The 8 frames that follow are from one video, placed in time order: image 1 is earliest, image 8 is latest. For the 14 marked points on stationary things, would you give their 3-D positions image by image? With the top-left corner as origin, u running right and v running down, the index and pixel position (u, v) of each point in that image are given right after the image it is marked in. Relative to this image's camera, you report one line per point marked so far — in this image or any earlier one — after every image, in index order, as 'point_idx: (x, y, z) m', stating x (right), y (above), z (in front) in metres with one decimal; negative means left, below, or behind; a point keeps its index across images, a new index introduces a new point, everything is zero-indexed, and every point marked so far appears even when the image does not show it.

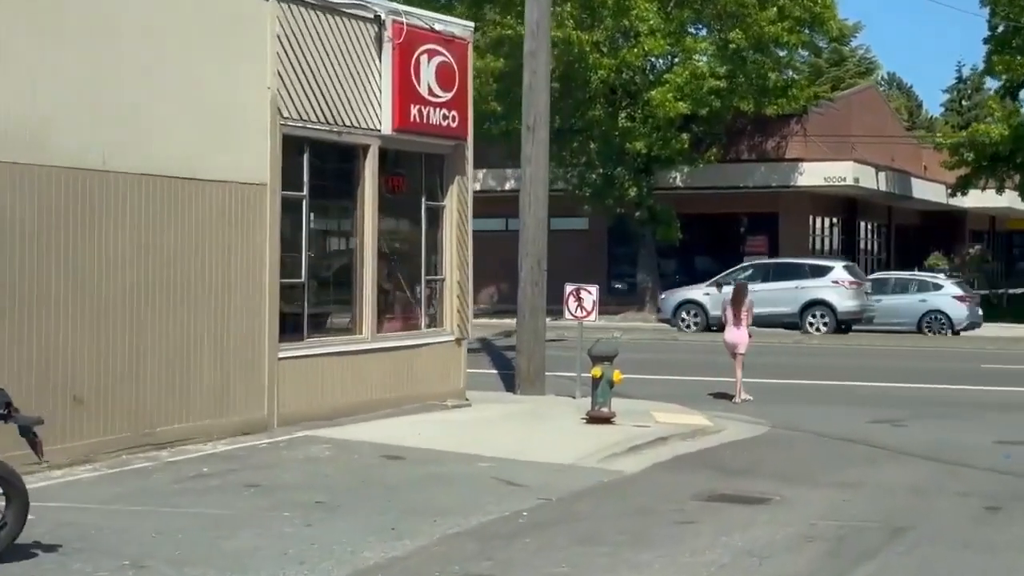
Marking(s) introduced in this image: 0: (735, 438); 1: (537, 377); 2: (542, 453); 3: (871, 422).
0: (+2.2, -1.5, +14.6) m
1: (+0.3, -1.1, +18.3) m
2: (+0.3, -1.4, +12.8) m
3: (+3.9, -1.5, +16.2) m
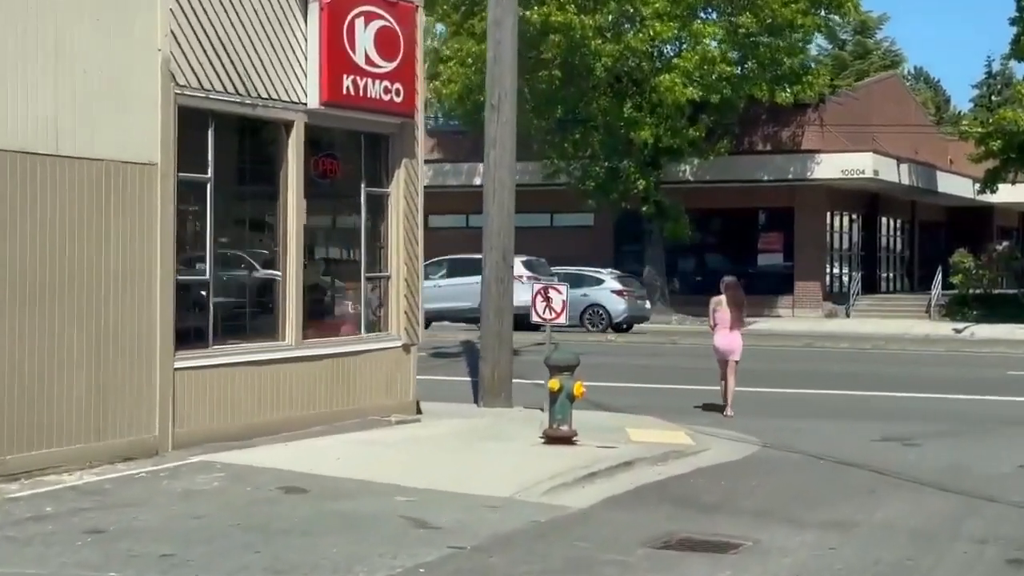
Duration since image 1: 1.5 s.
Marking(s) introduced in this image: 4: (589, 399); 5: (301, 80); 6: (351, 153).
0: (+1.7, -1.5, +12.5) m
1: (-0.1, -1.1, +16.2) m
2: (-0.2, -1.4, +10.7) m
3: (+3.5, -1.5, +14.1) m
4: (+0.9, -1.4, +17.9) m
5: (-1.9, +1.8, +12.9) m
6: (-1.5, +1.3, +13.9) m
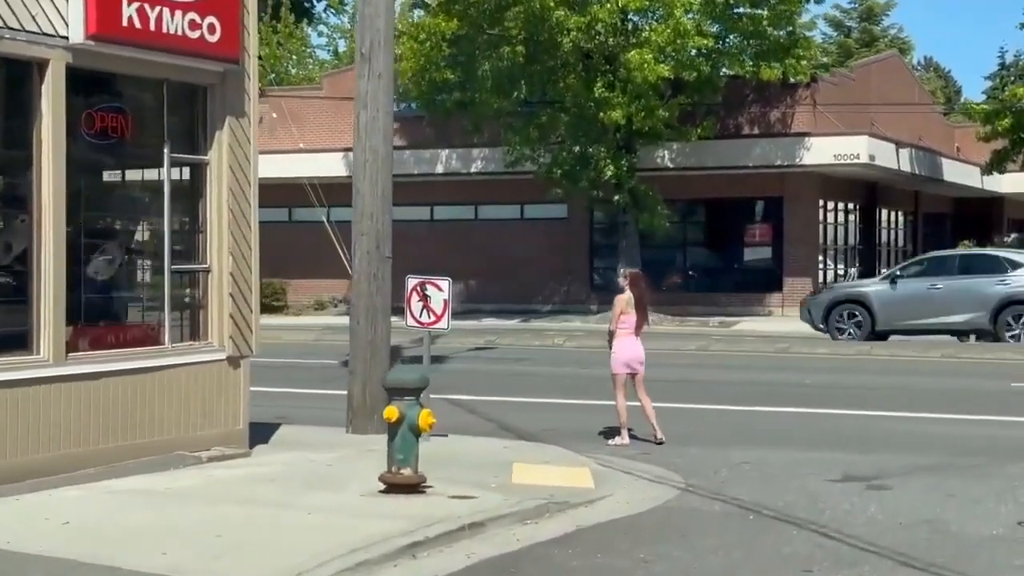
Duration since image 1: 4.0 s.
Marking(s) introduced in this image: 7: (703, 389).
0: (+0.6, -1.5, +9.3) m
1: (-1.2, -1.1, +13.0) m
2: (-1.4, -1.4, +7.5) m
3: (+2.4, -1.4, +10.9) m
4: (-0.2, -1.3, +14.7) m
5: (-3.0, +1.9, +9.7) m
6: (-2.6, +1.3, +10.7) m
7: (+2.2, -1.2, +17.0) m
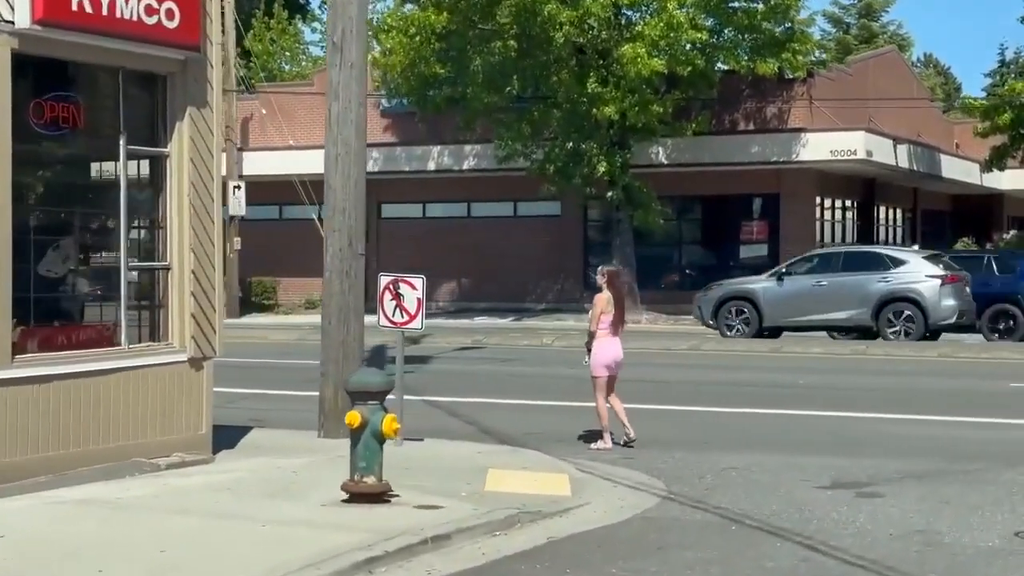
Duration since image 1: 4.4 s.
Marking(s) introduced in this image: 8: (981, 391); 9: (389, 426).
0: (+0.4, -1.5, +8.8) m
1: (-1.4, -1.1, +12.5) m
2: (-1.6, -1.4, +7.0) m
3: (+2.2, -1.4, +10.4) m
4: (-0.3, -1.3, +14.2) m
5: (-3.2, +1.9, +9.2) m
6: (-2.8, +1.3, +10.2) m
7: (+2.0, -1.1, +16.5) m
8: (+5.3, -1.2, +16.6) m
9: (-0.7, -0.8, +8.8) m
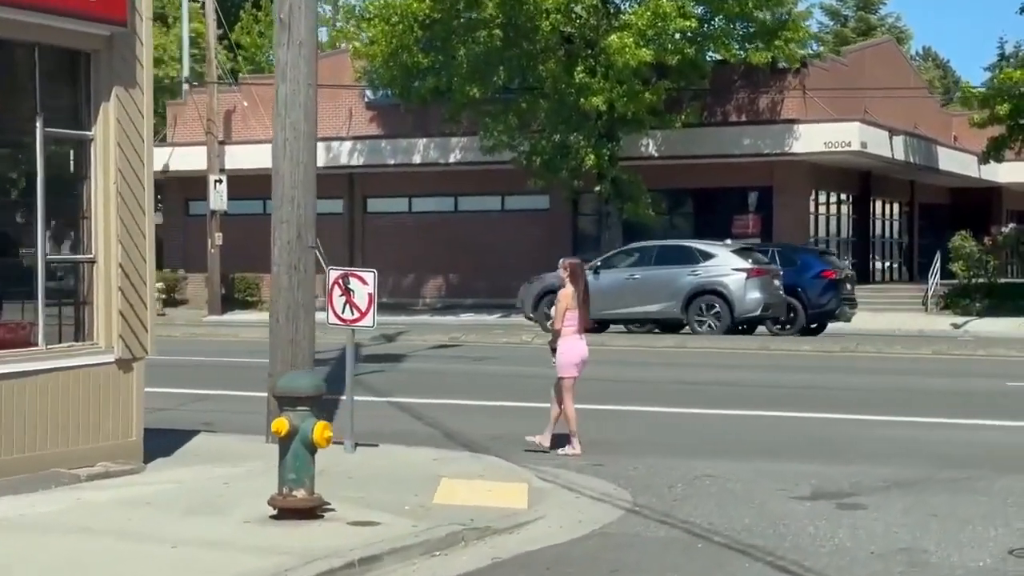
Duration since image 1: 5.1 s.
0: (+0.1, -1.4, +8.0) m
1: (-1.7, -1.0, +11.7) m
2: (-1.9, -1.4, +6.2) m
3: (+1.9, -1.4, +9.6) m
4: (-0.6, -1.3, +13.4) m
5: (-3.5, +1.9, +8.3) m
6: (-3.1, +1.3, +9.4) m
7: (+1.7, -1.1, +15.7) m
8: (+5.0, -1.1, +15.8) m
9: (-1.0, -0.8, +8.0) m
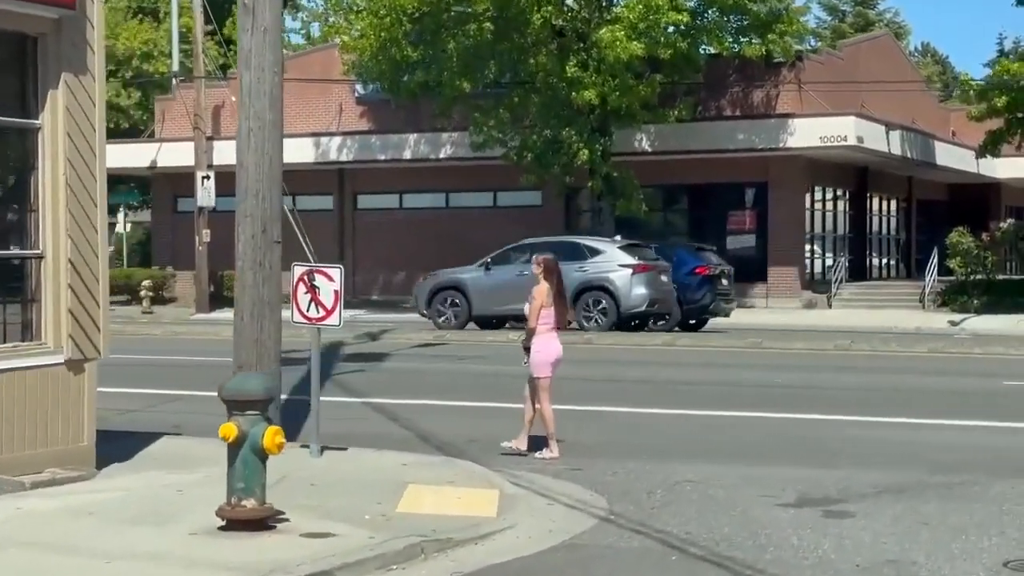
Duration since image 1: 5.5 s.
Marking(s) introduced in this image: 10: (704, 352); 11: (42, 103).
0: (-0.1, -1.4, +7.5) m
1: (-1.9, -1.0, +11.3) m
2: (-2.1, -1.3, +5.8) m
3: (+1.7, -1.4, +9.1) m
4: (-0.8, -1.2, +12.9) m
5: (-3.7, +1.9, +7.9) m
6: (-3.3, +1.4, +8.9) m
7: (+1.5, -1.1, +15.2) m
8: (+4.8, -1.1, +15.3) m
9: (-1.2, -0.8, +7.5) m
10: (+2.5, -0.8, +19.0) m
11: (-3.0, +1.2, +9.3) m
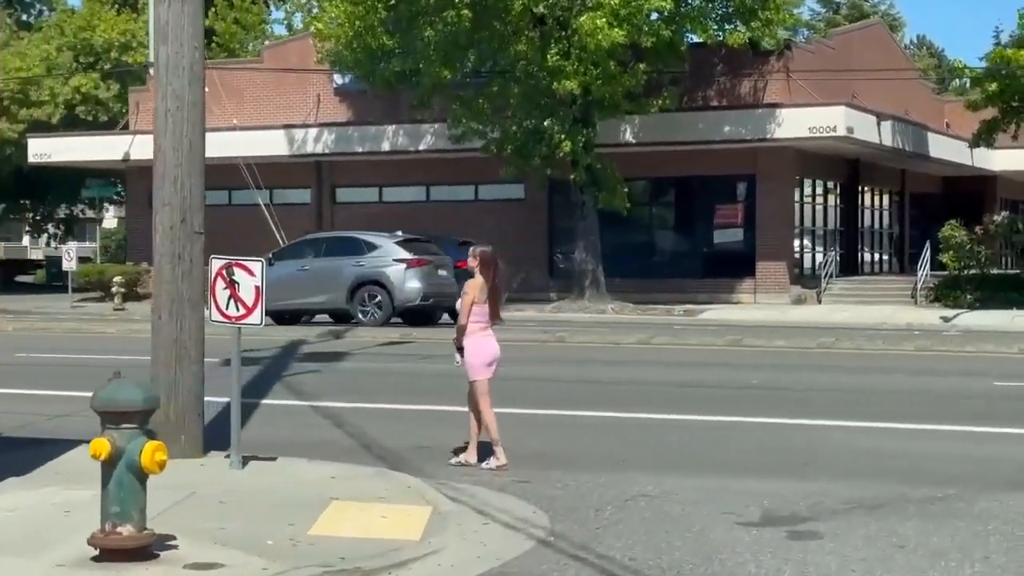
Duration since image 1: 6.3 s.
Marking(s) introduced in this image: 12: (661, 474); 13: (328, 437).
0: (-0.5, -1.4, +6.6) m
1: (-2.3, -1.0, +10.3) m
2: (-2.4, -1.3, +4.8) m
3: (+1.3, -1.3, +8.1) m
4: (-1.2, -1.2, +11.9) m
5: (-4.1, +1.9, +6.9) m
6: (-3.7, +1.4, +7.9) m
7: (+1.1, -1.0, +14.3) m
8: (+4.4, -1.0, +14.3) m
9: (-1.6, -0.8, +6.6) m
10: (+2.1, -0.8, +18.1) m
11: (-3.4, +1.2, +8.4) m
12: (+1.0, -1.3, +9.9) m
13: (-1.5, -1.2, +12.0) m
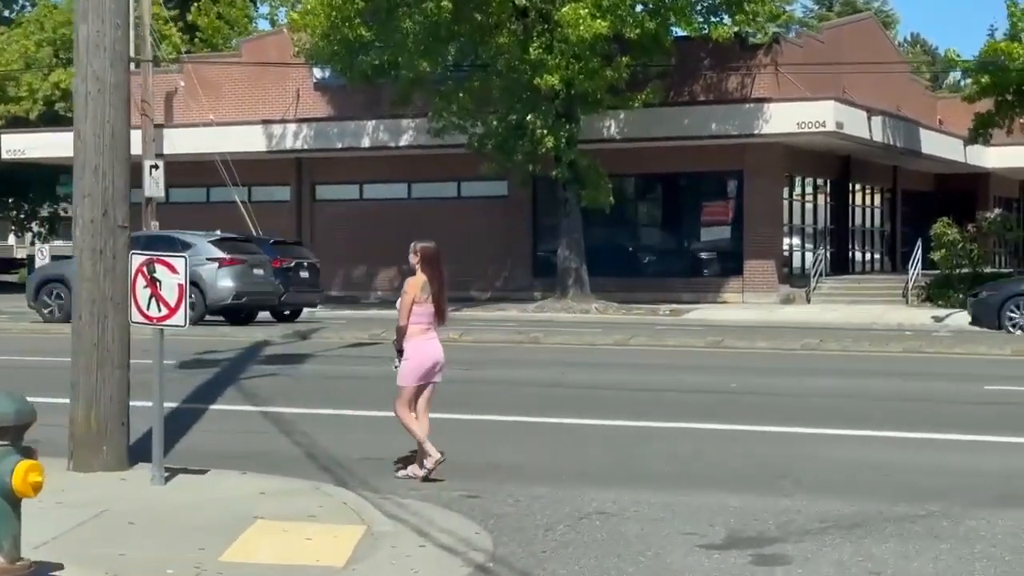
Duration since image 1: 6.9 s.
0: (-0.8, -1.4, +5.8) m
1: (-2.6, -1.0, +9.5) m
2: (-2.8, -1.3, +4.0) m
3: (+1.0, -1.3, +7.4) m
4: (-1.6, -1.2, +11.2) m
5: (-4.4, +1.9, +6.1) m
6: (-4.0, +1.4, +7.2) m
7: (+0.8, -1.0, +13.5) m
8: (+4.0, -1.0, +13.6) m
9: (-1.9, -0.8, +5.8) m
10: (+1.7, -0.8, +17.3) m
11: (-3.7, +1.2, +7.6) m
12: (+0.7, -1.2, +9.2) m
13: (-1.8, -1.2, +11.2) m
